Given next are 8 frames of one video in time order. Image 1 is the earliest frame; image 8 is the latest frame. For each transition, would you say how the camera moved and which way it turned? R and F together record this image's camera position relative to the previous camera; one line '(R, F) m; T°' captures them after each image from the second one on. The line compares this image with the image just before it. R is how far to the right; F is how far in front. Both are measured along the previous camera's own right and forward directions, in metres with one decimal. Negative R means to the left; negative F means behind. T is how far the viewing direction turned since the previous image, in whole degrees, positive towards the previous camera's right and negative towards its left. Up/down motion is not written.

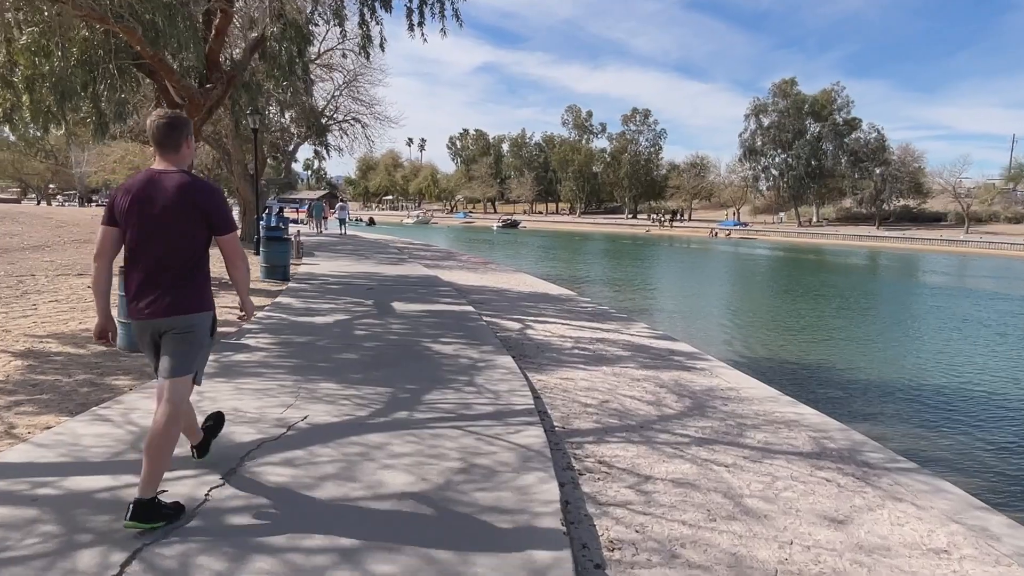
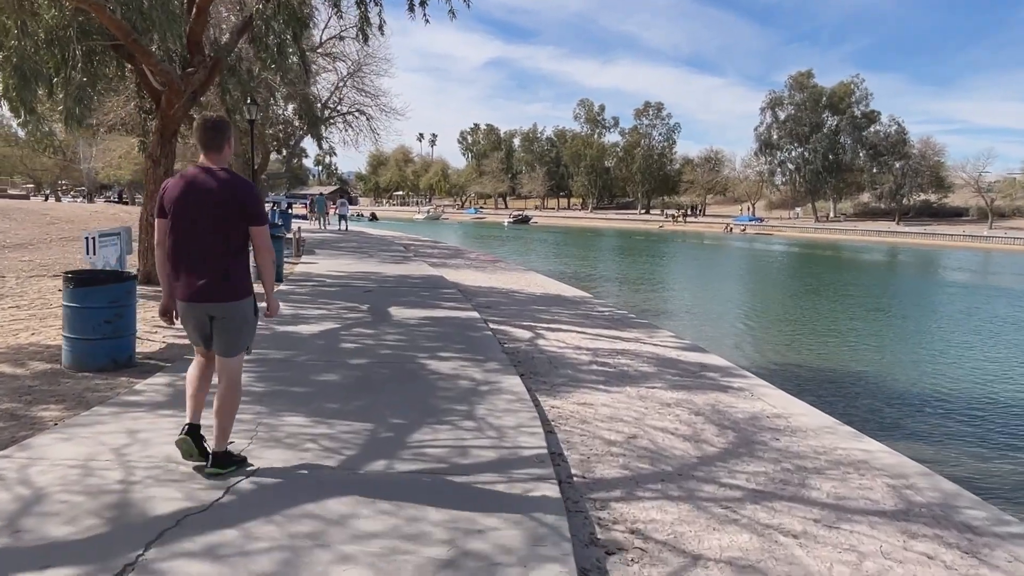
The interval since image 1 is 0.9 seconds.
(0.0, +1.1) m; -1°
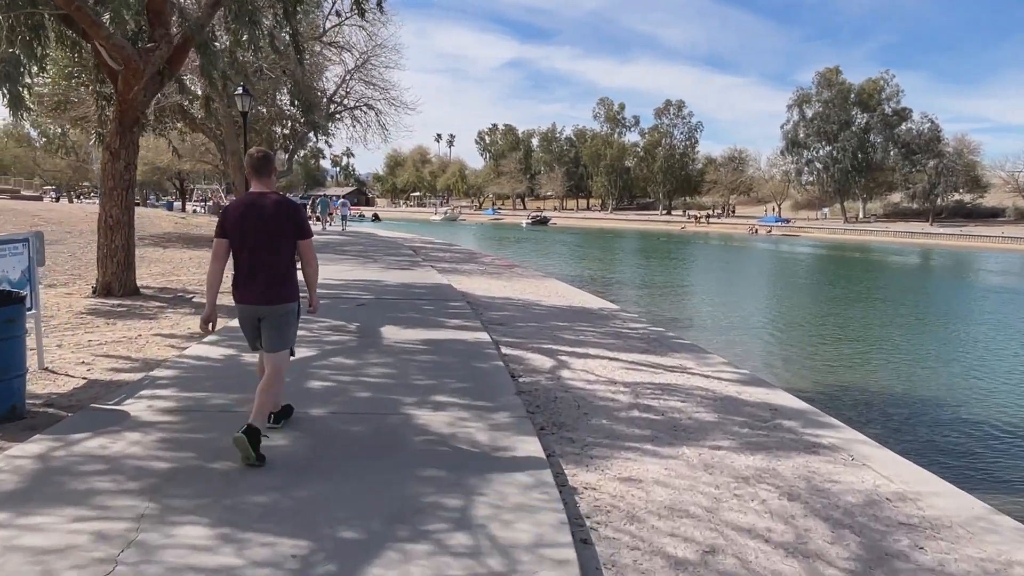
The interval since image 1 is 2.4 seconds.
(0.0, +1.8) m; -1°
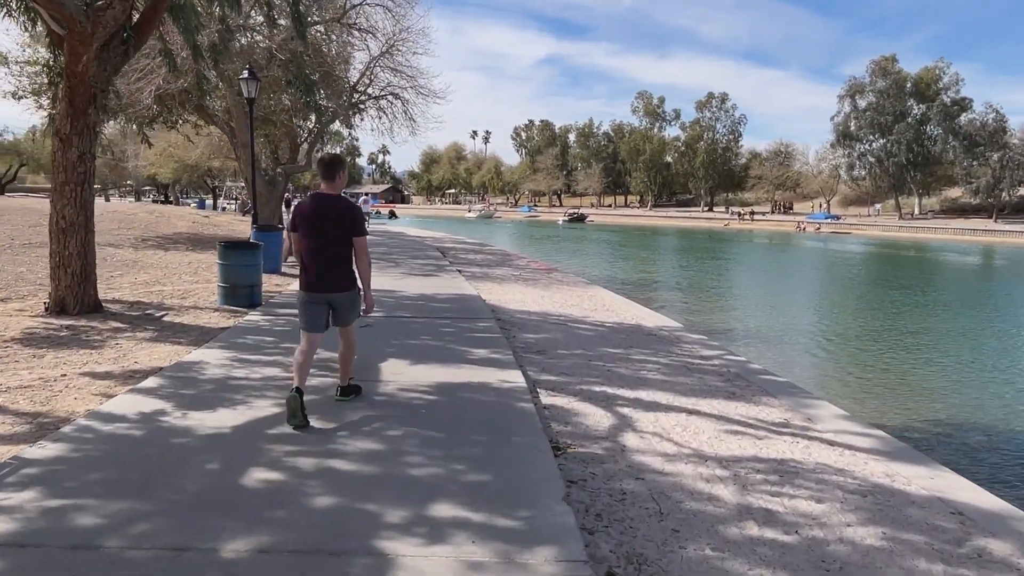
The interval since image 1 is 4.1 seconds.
(-0.1, +2.2) m; -3°
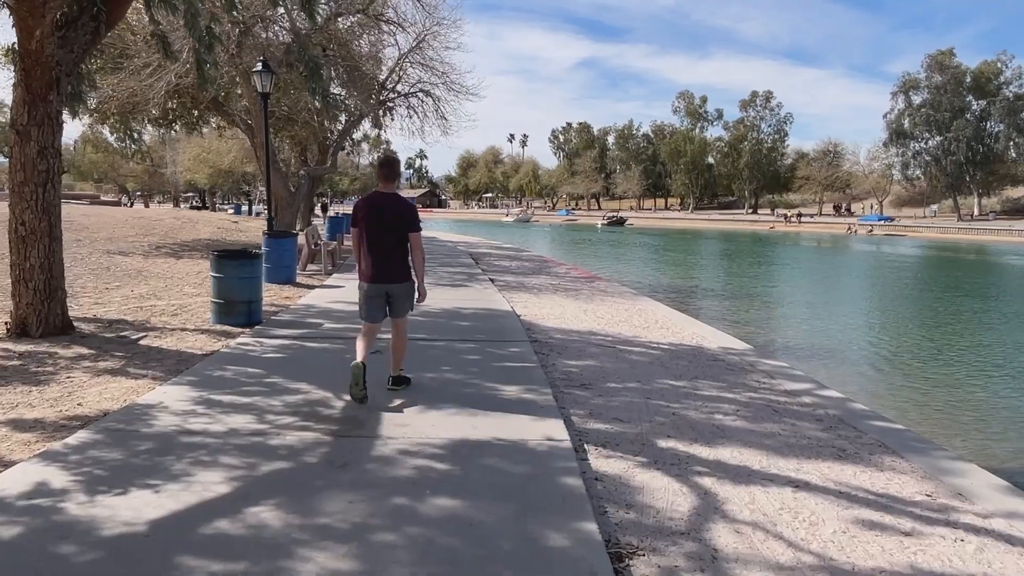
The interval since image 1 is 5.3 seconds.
(0.0, +1.6) m; -3°
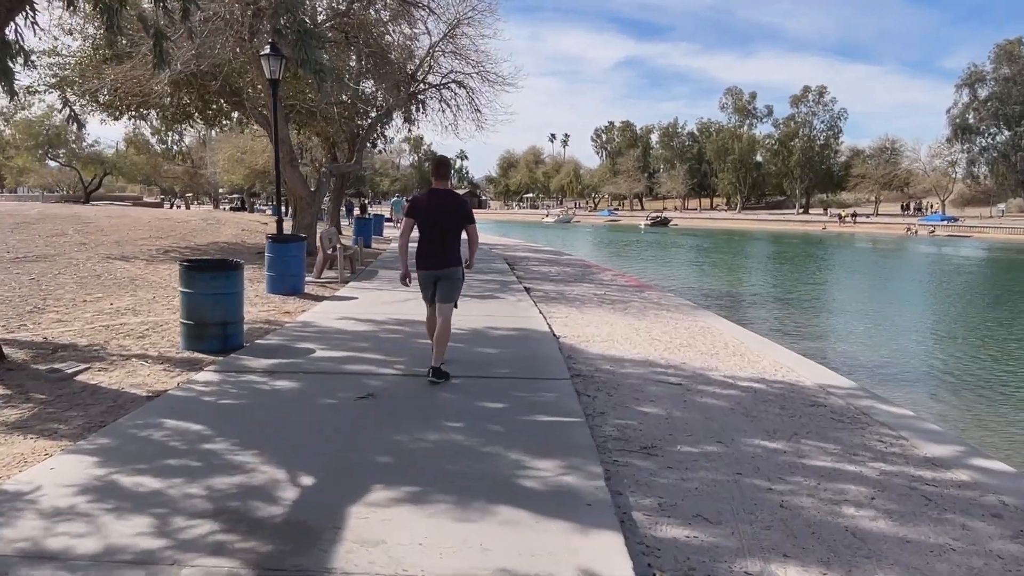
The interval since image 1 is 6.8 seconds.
(0.0, +1.8) m; -3°
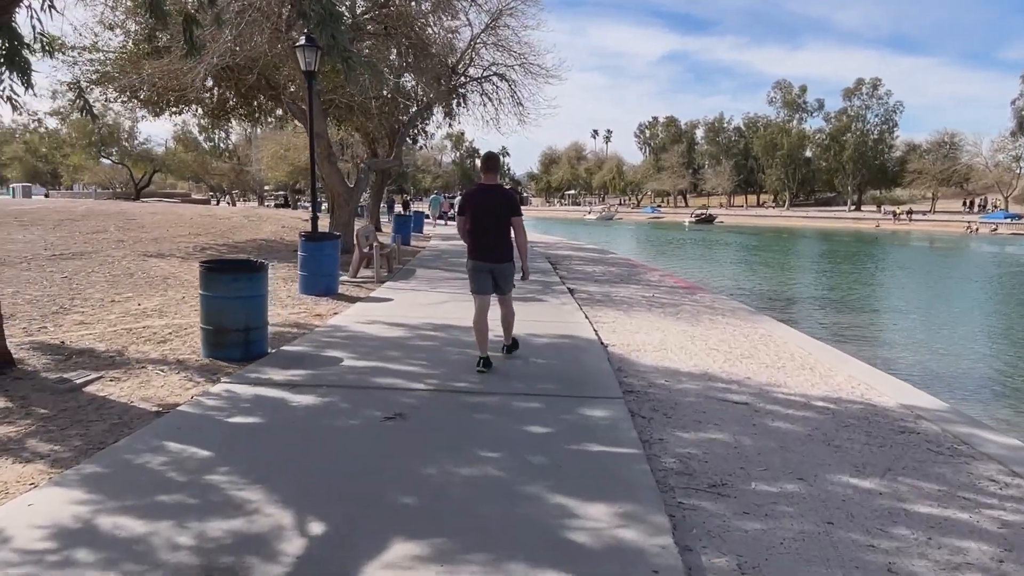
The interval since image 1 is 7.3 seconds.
(0.0, +0.7) m; -3°
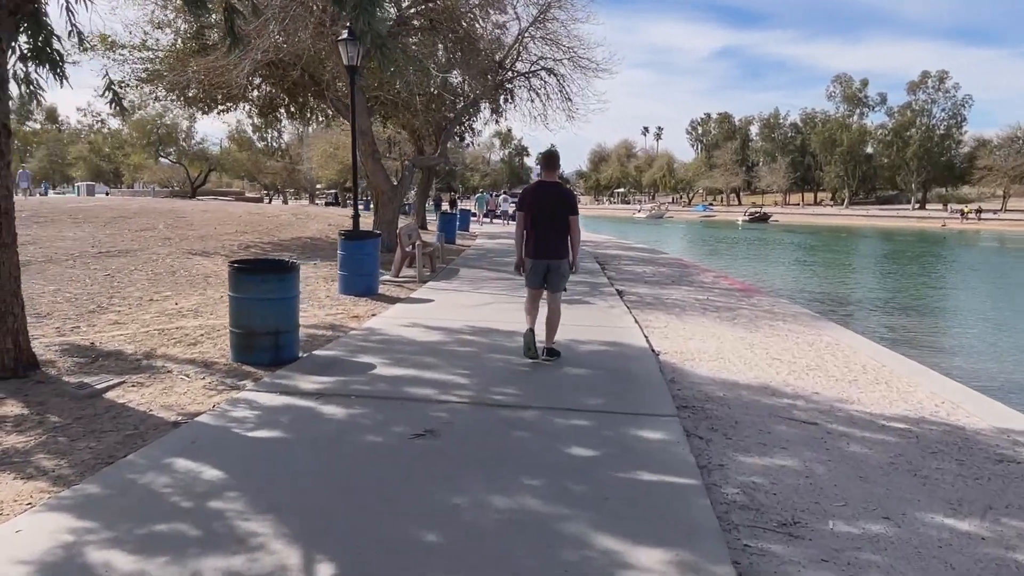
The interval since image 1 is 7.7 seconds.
(0.0, +0.5) m; -4°
